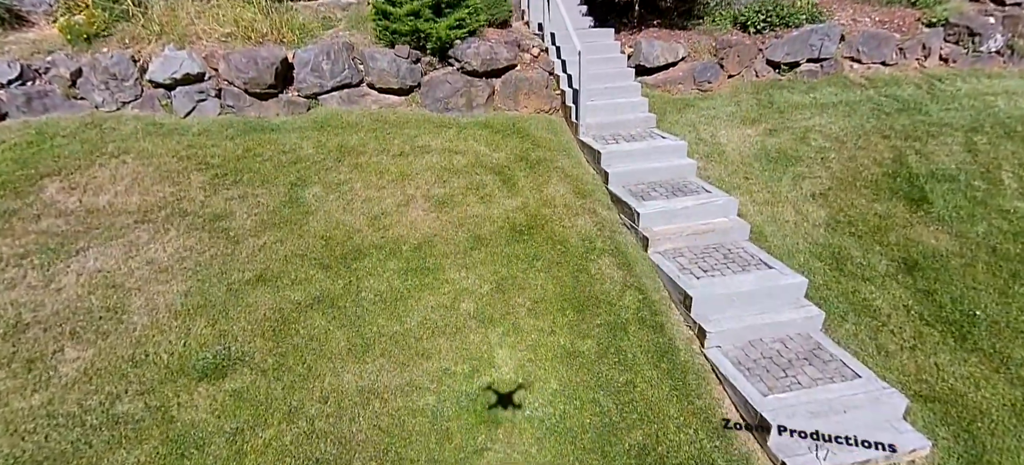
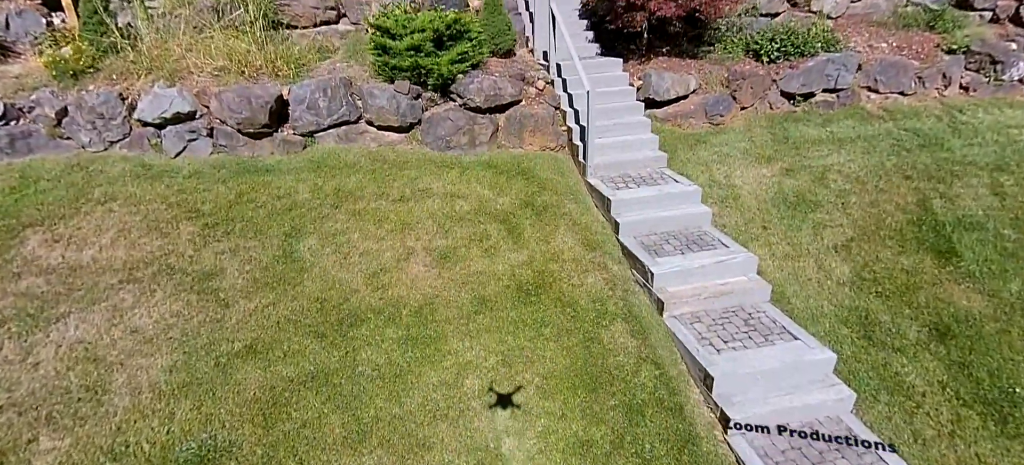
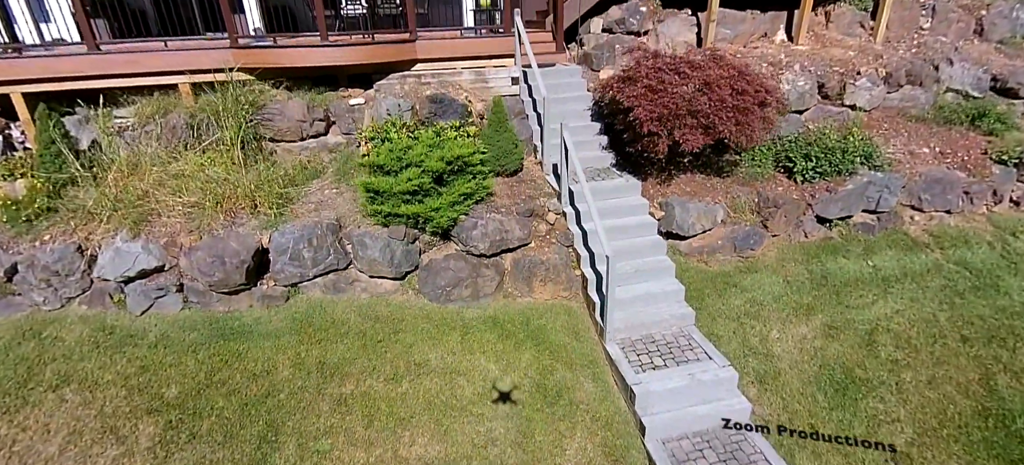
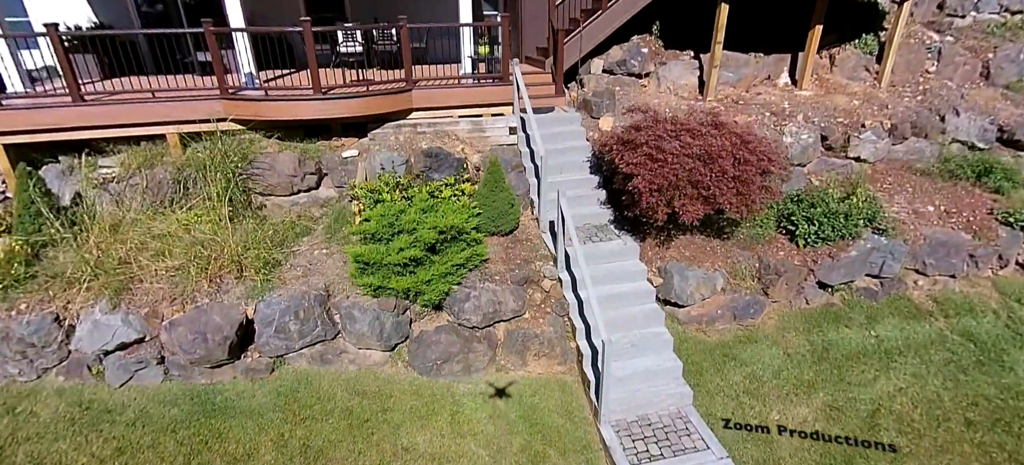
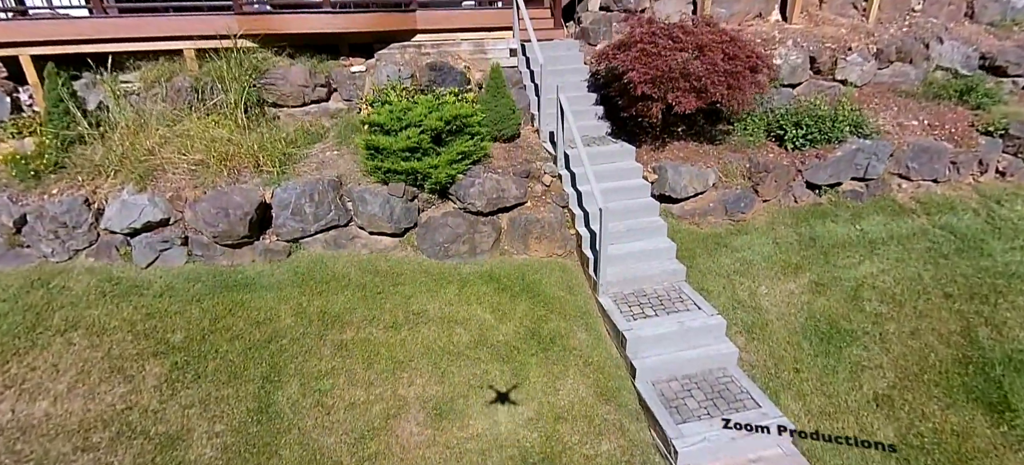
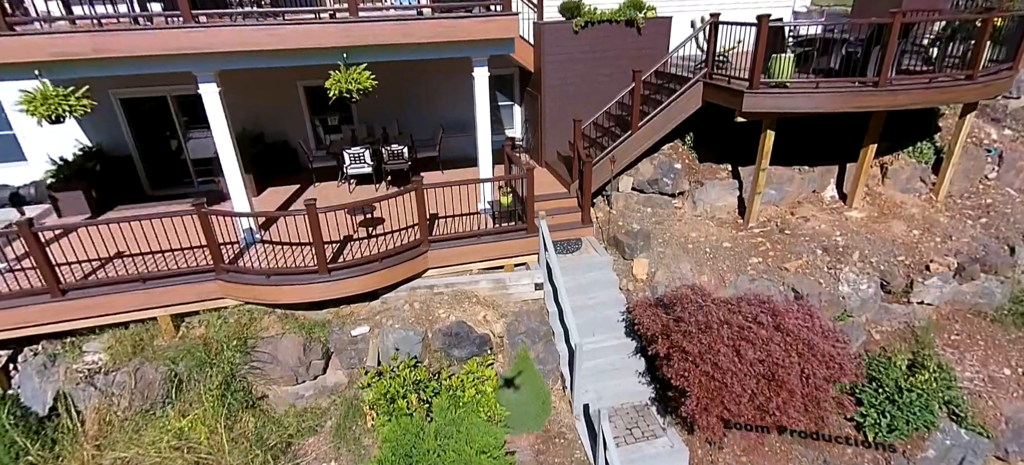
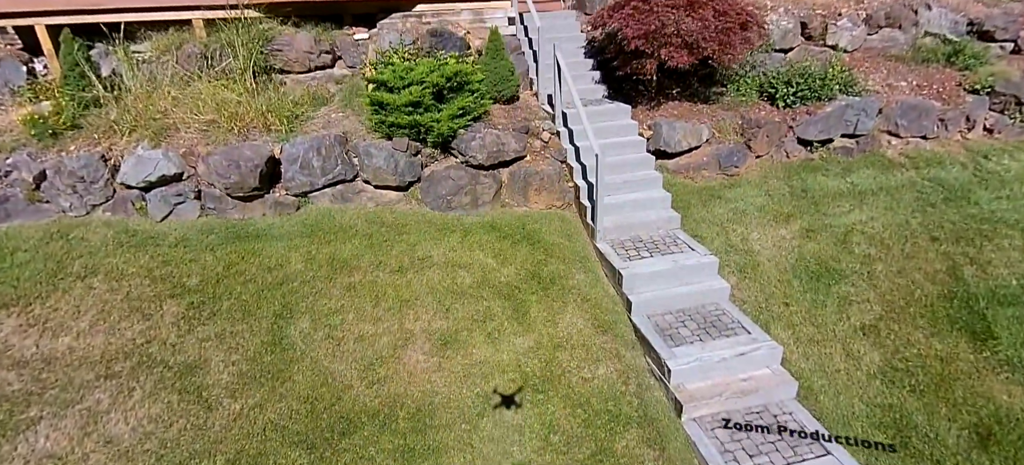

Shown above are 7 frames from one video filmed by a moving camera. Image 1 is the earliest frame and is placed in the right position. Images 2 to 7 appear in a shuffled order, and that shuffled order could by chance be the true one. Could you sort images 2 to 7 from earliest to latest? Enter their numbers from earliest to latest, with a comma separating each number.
2, 7, 5, 3, 4, 6
